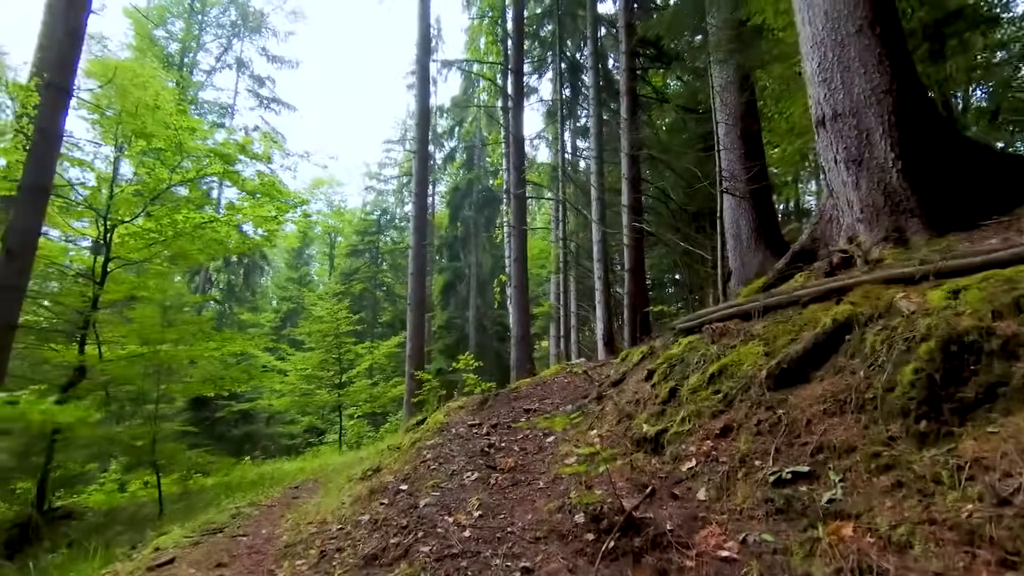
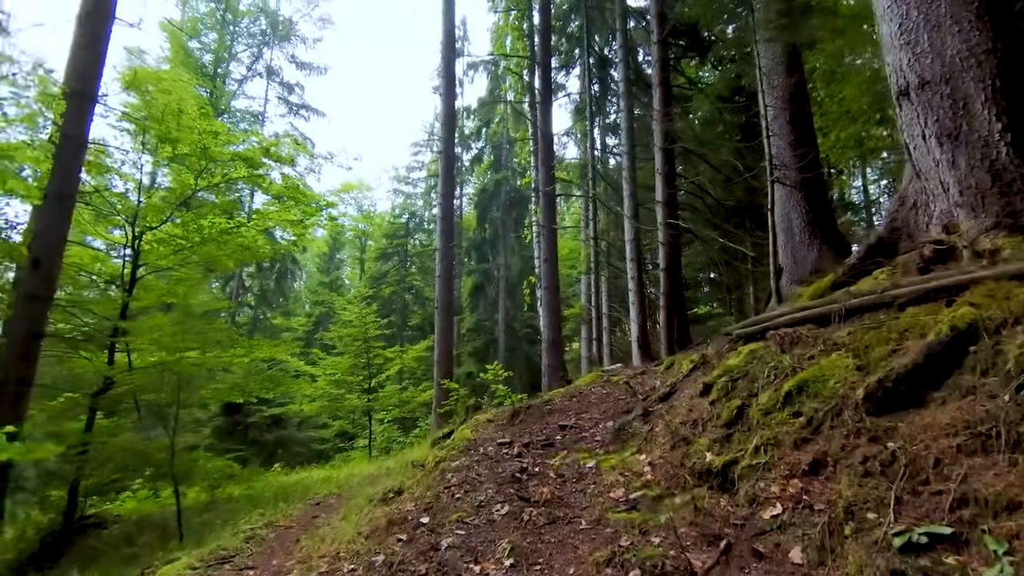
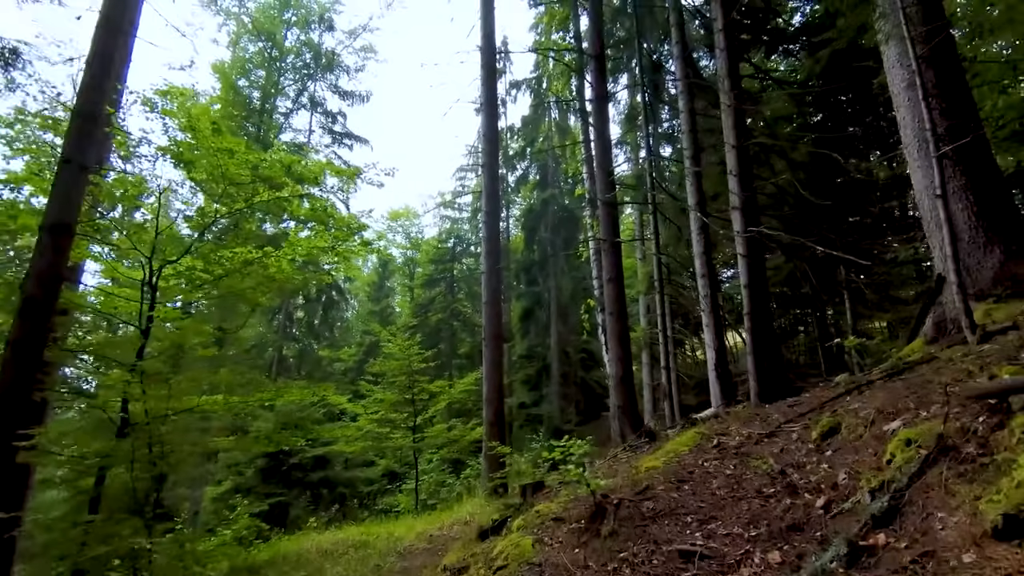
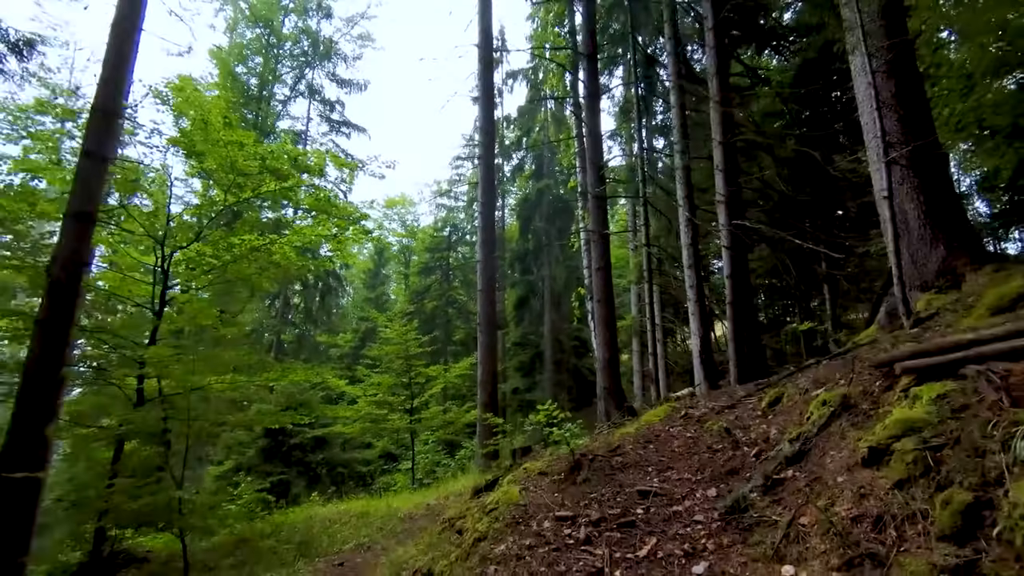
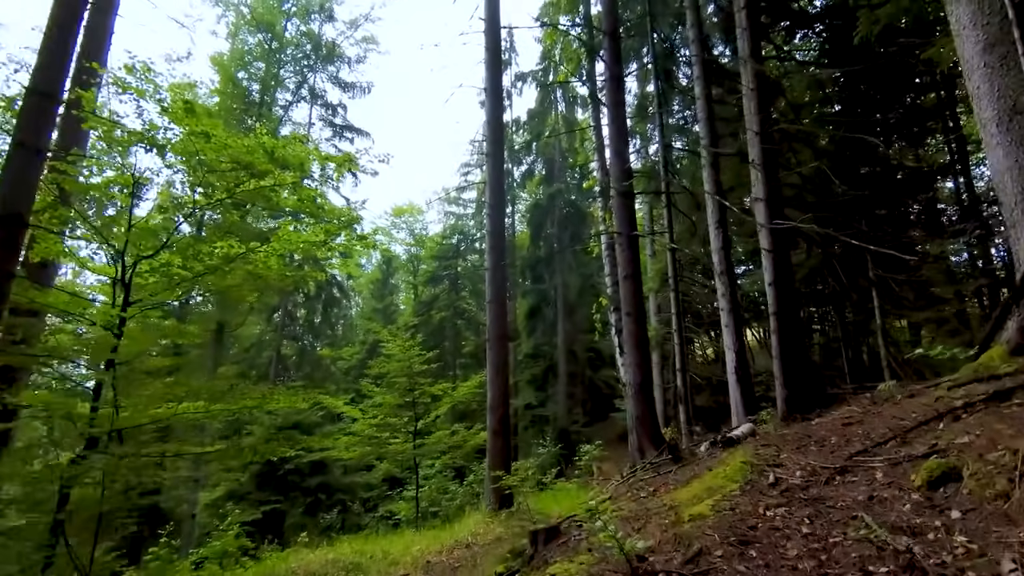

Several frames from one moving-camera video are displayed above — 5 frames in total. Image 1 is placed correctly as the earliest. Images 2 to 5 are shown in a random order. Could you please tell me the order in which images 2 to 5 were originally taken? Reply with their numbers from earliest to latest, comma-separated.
2, 4, 3, 5
